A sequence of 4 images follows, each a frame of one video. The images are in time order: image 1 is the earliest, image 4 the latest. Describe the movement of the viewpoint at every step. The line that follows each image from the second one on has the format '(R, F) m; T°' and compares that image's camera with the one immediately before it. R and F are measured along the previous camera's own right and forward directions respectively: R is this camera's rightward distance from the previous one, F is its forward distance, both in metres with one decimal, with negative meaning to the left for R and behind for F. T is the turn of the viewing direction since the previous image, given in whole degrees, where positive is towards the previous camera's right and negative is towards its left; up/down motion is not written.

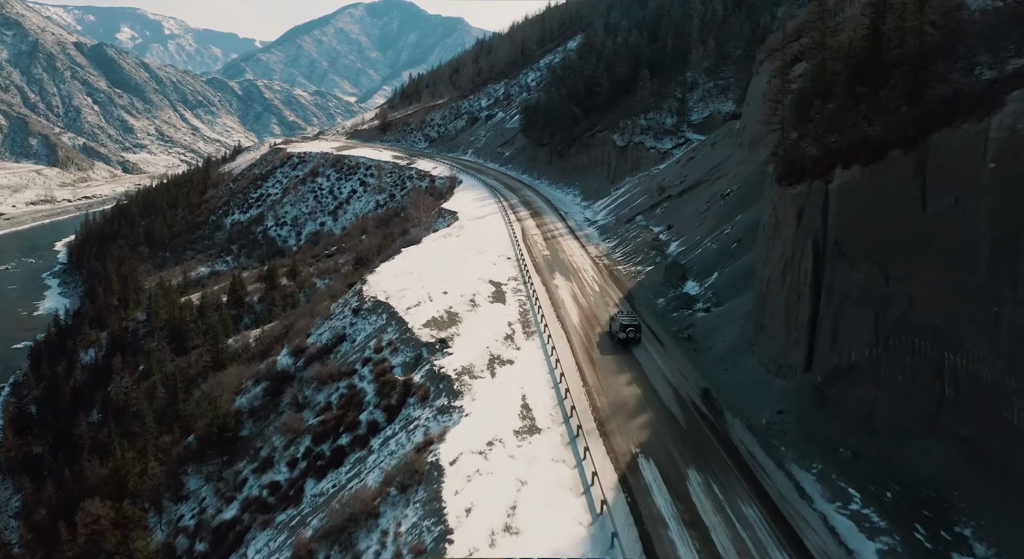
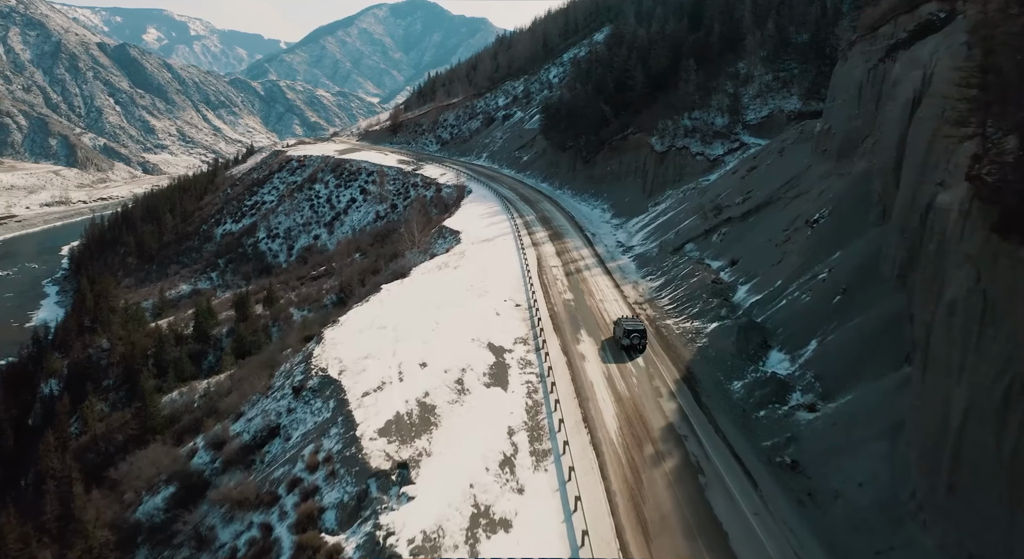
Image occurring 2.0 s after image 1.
(+0.6, +10.1) m; -2°
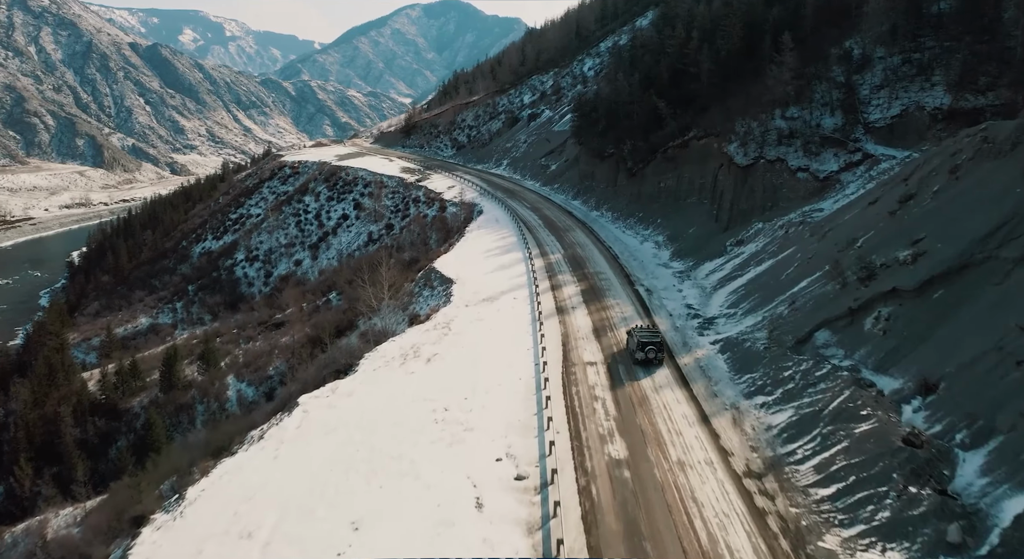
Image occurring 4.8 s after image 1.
(+0.8, +14.1) m; -3°
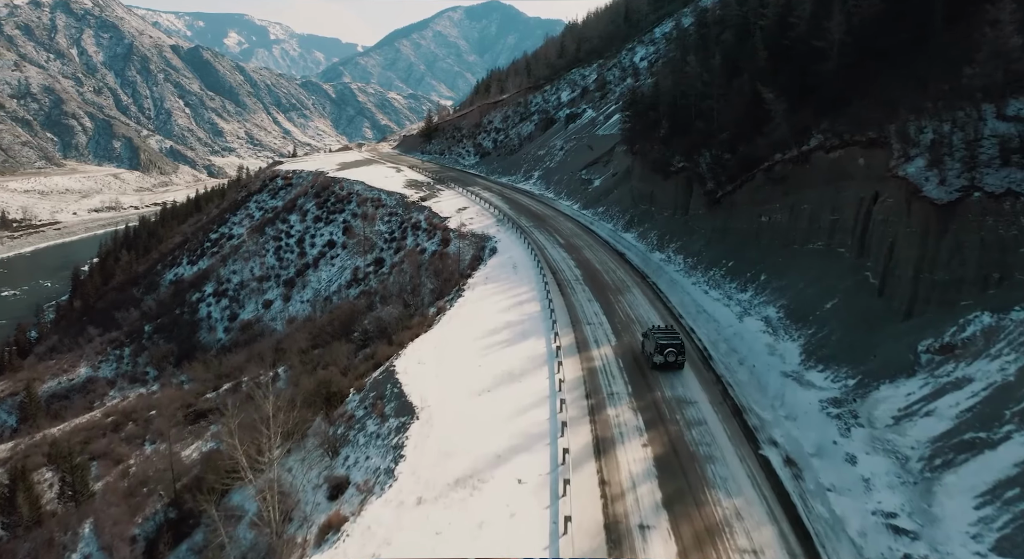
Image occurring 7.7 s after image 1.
(+0.7, +14.1) m; -4°
